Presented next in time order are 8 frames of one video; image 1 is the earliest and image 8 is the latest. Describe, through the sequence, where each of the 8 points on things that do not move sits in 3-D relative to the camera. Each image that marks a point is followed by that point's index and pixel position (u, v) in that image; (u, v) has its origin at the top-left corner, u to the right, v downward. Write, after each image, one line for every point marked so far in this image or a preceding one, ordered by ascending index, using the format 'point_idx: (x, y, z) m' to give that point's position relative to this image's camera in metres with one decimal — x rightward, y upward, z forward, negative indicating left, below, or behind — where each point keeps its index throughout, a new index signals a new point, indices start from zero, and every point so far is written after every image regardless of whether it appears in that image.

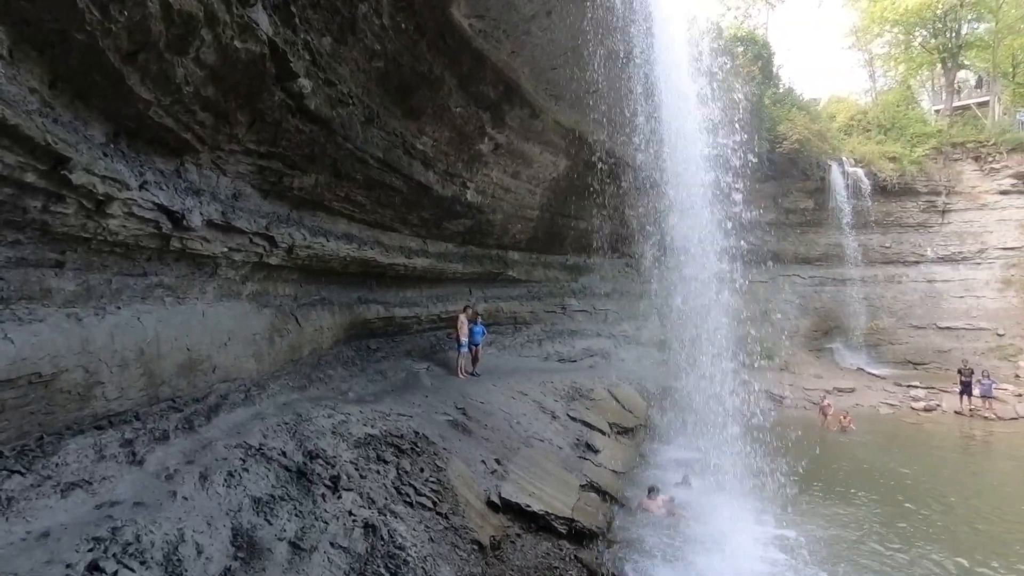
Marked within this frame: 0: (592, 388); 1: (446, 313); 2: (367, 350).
0: (+1.3, -1.7, +9.1) m
1: (-1.1, -0.4, +8.6) m
2: (-1.8, -0.8, +7.0) m
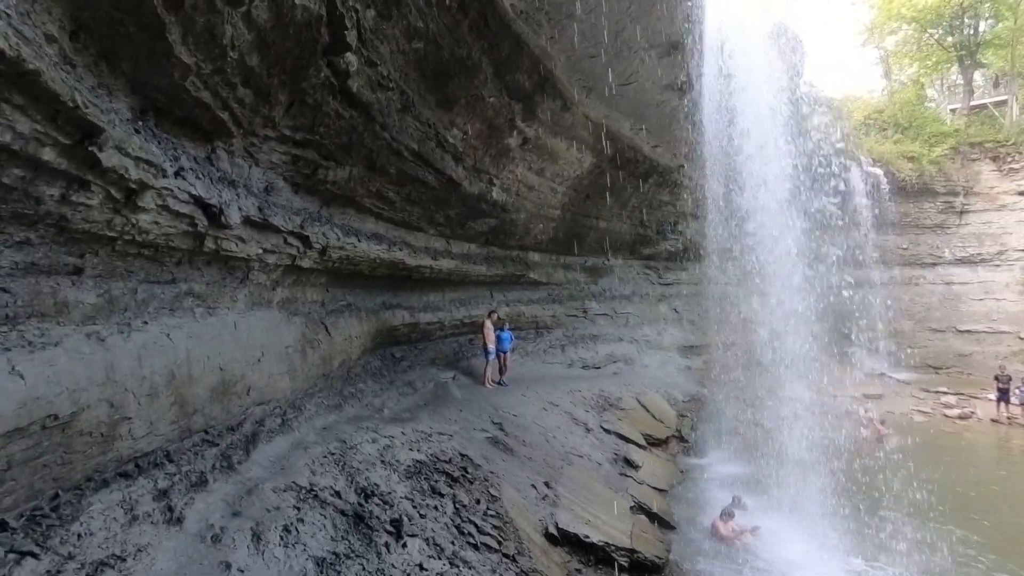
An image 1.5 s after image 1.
0: (+1.7, -1.7, +8.7) m
1: (-0.7, -0.4, +8.1) m
2: (-1.4, -0.9, +6.5) m
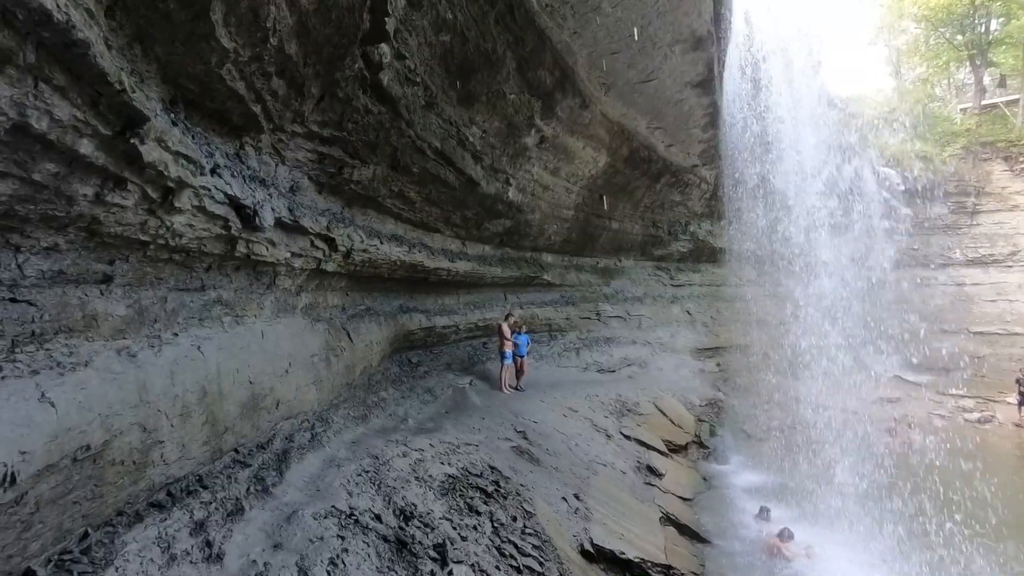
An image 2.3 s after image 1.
0: (+1.9, -1.7, +8.5) m
1: (-0.4, -0.5, +7.9) m
2: (-1.2, -0.9, +6.3) m
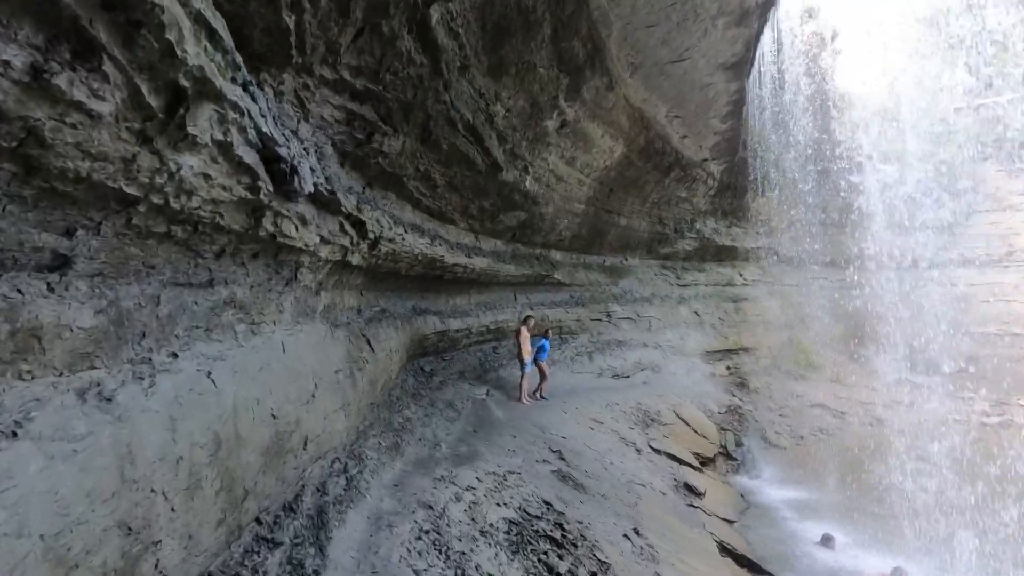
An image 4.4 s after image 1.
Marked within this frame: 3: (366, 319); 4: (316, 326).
0: (+2.1, -1.7, +7.8) m
1: (-0.2, -0.5, +7.2) m
2: (-0.9, -0.9, +5.5) m
3: (-1.1, -0.2, +4.1) m
4: (-1.2, -0.2, +3.3) m
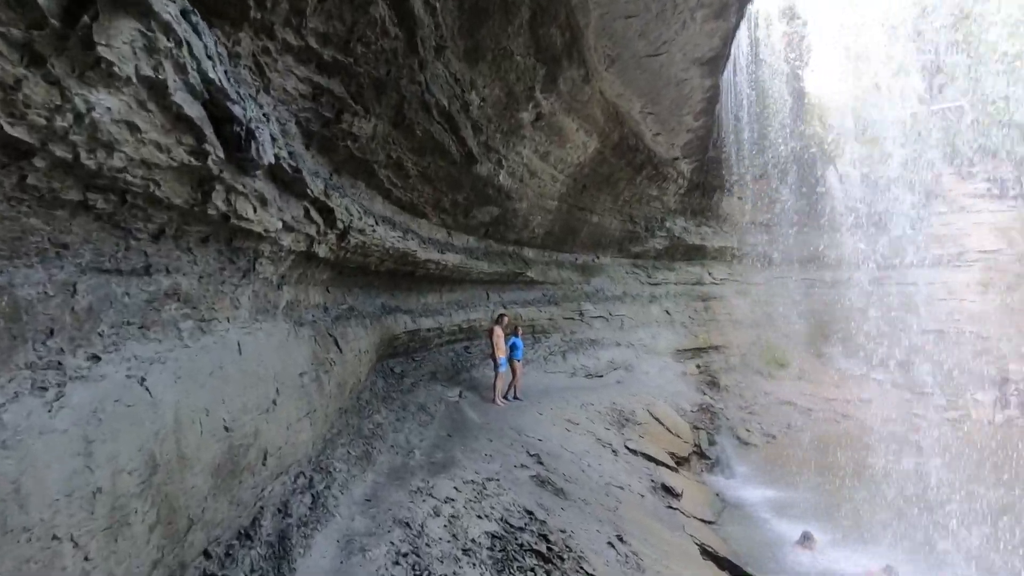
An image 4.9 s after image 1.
0: (+1.7, -1.7, +7.7) m
1: (-0.6, -0.4, +6.9) m
2: (-1.1, -0.8, +5.2) m
3: (-1.2, -0.2, +3.8) m
4: (-1.3, -0.2, +3.0) m
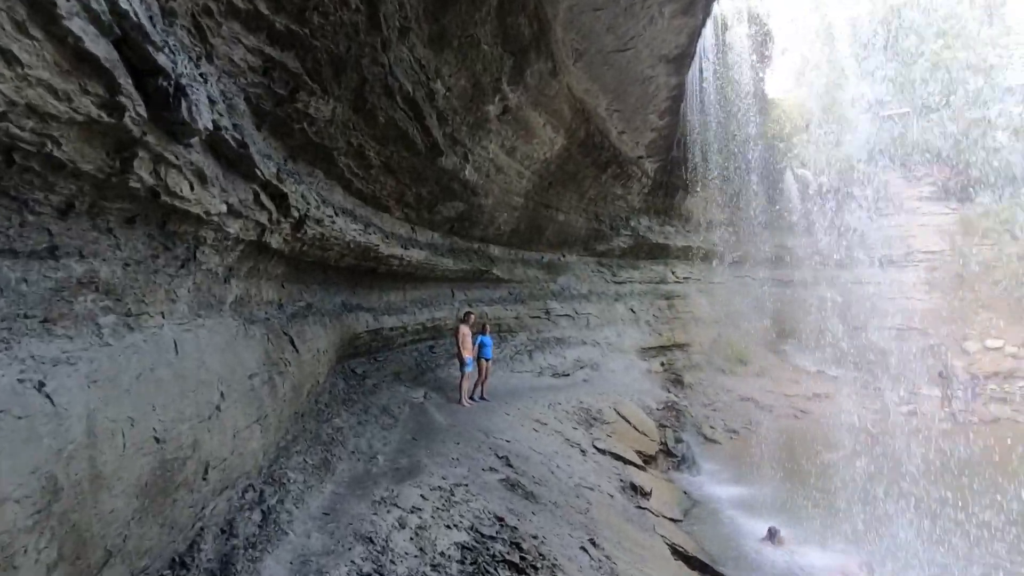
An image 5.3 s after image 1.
0: (+1.3, -1.7, +7.7) m
1: (-1.0, -0.4, +6.7) m
2: (-1.4, -0.8, +5.0) m
3: (-1.4, -0.2, +3.6) m
4: (-1.4, -0.2, +2.8) m
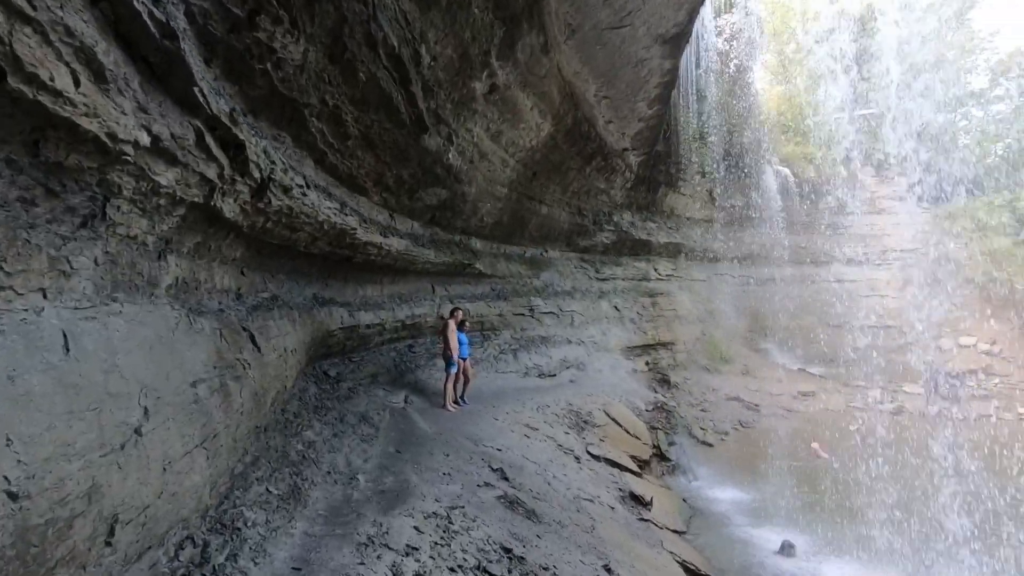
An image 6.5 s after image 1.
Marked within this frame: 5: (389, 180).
0: (+1.1, -1.6, +7.2) m
1: (-1.1, -0.3, +6.2) m
2: (-1.5, -0.7, +4.4) m
3: (-1.4, -0.1, +3.0) m
4: (-1.4, -0.1, +2.2) m
5: (-1.1, +1.0, +4.9) m
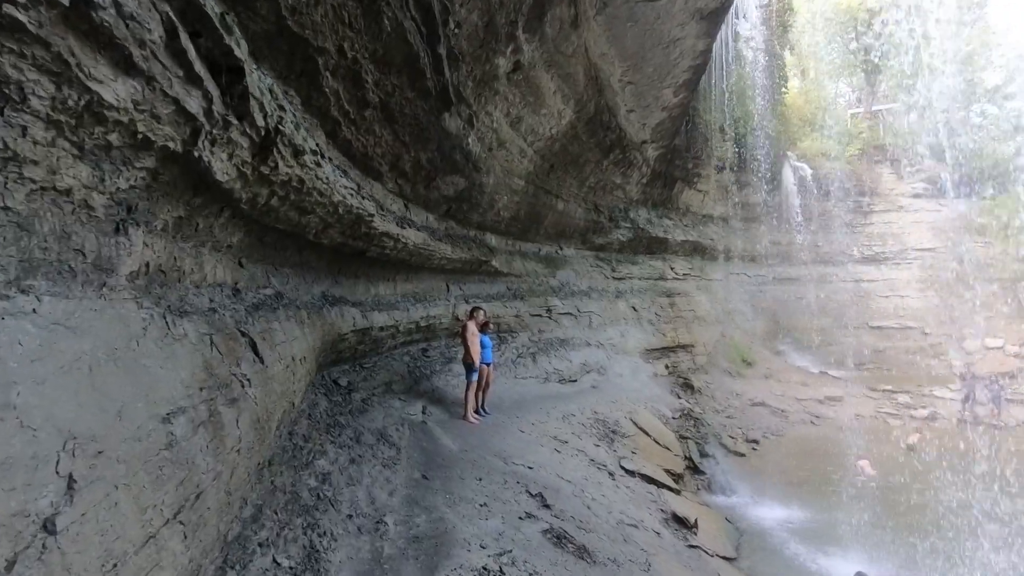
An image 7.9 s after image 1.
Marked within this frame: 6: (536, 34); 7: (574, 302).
0: (+1.3, -1.6, +6.7) m
1: (-0.9, -0.3, +5.6) m
2: (-1.2, -0.7, +3.9) m
3: (-1.2, -0.1, +2.4) m
4: (-1.1, -0.1, +1.6) m
5: (-0.8, +1.0, +4.3) m
6: (+0.2, +2.4, +5.1) m
7: (+1.0, -0.2, +9.4) m
